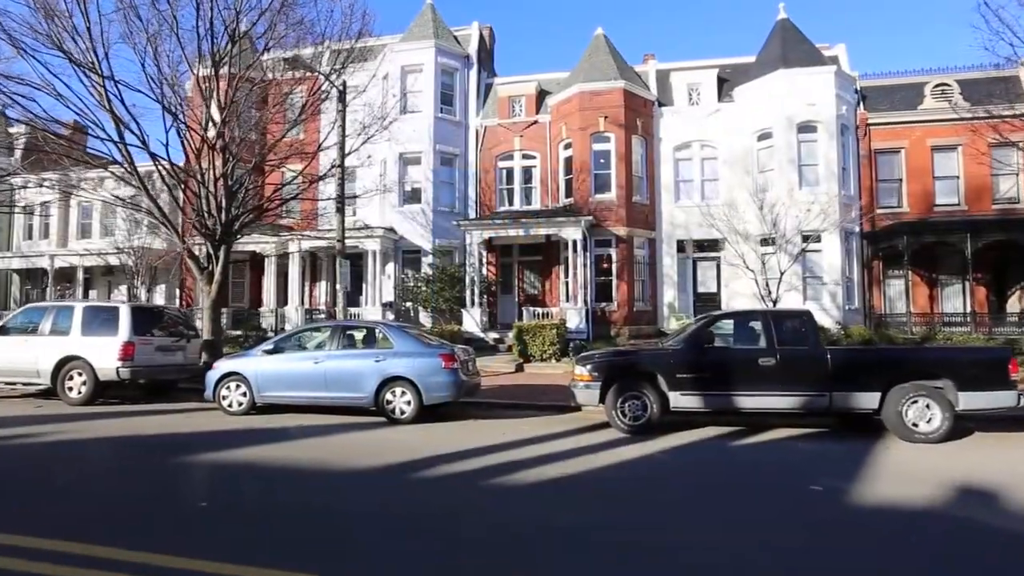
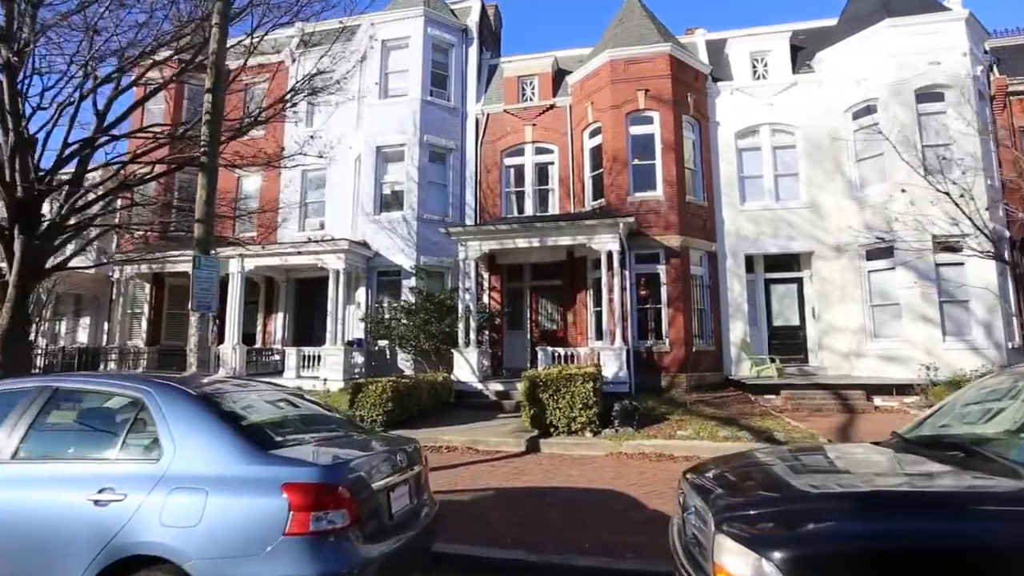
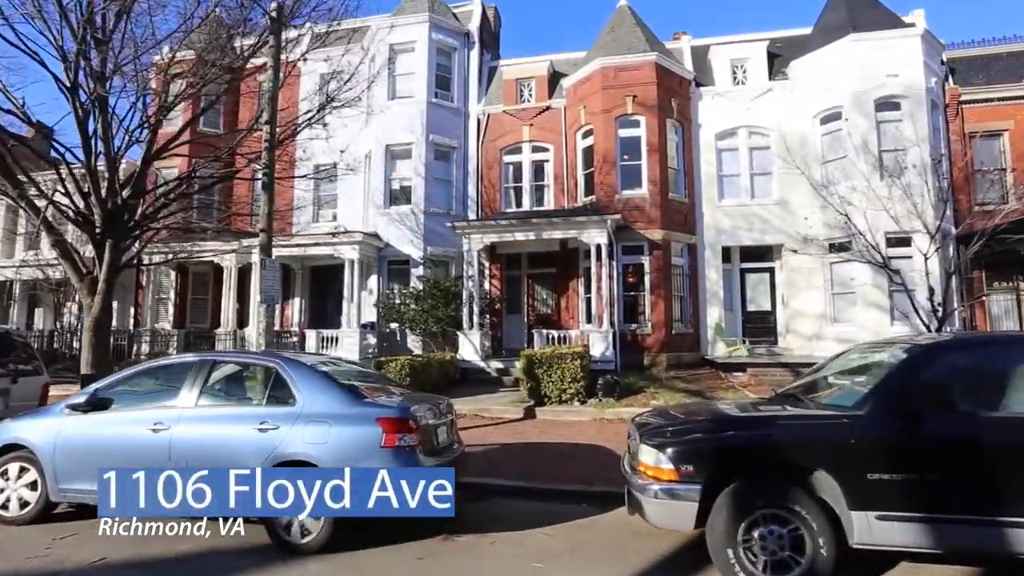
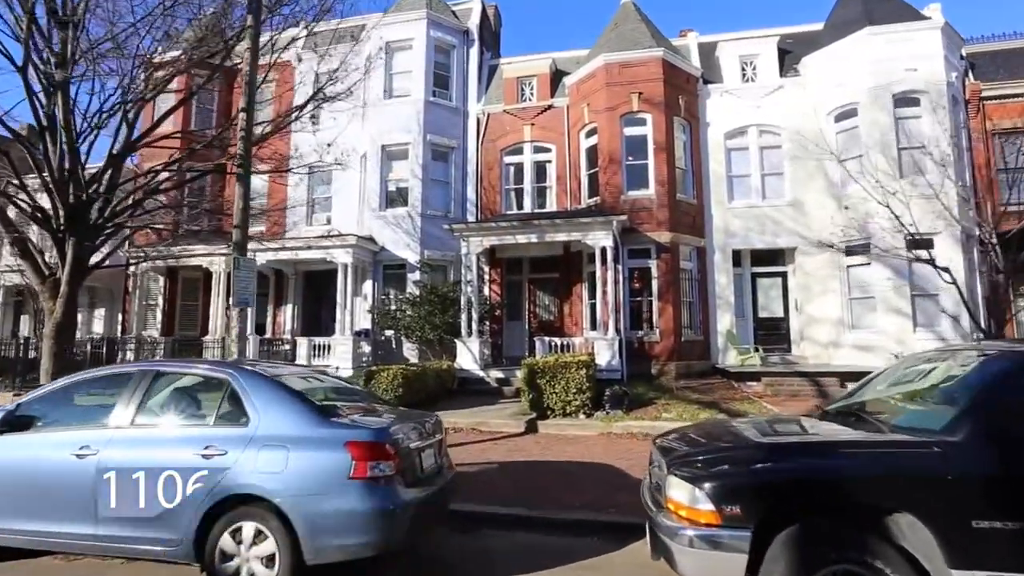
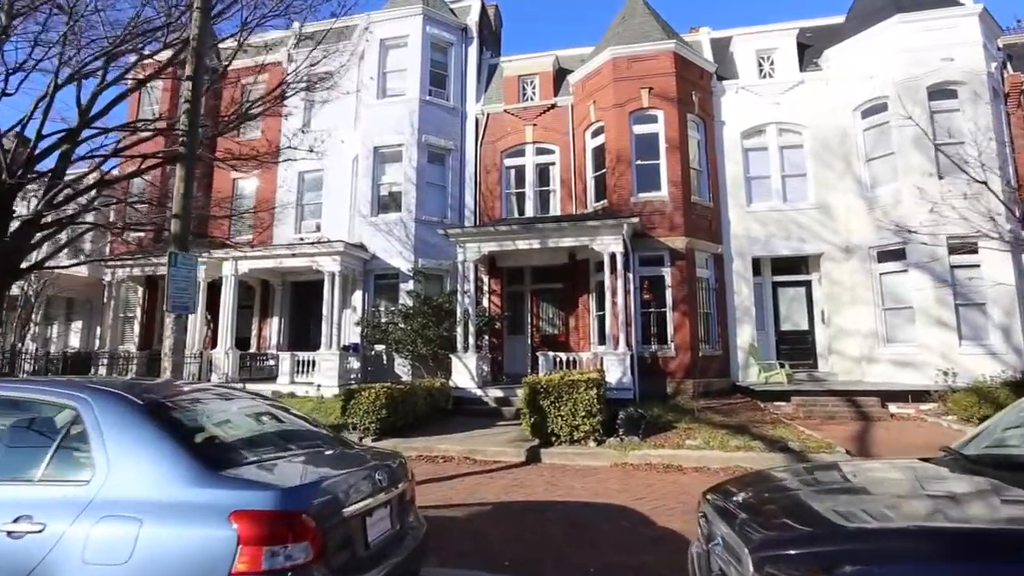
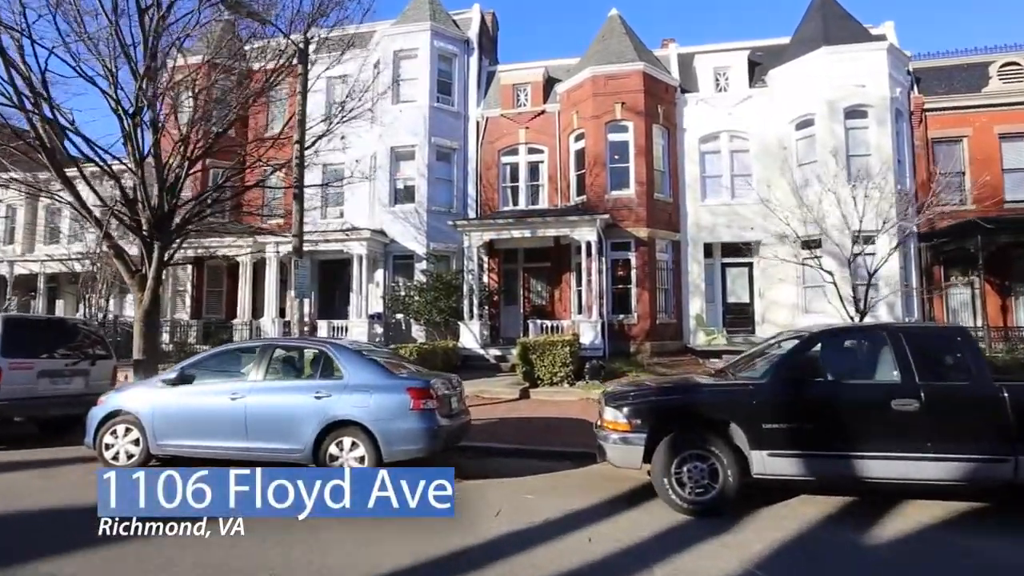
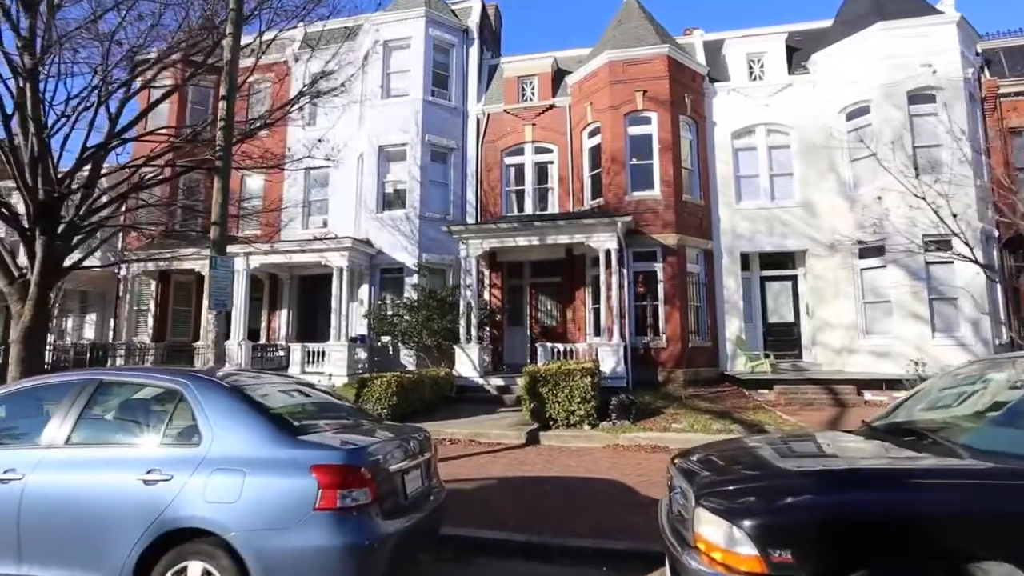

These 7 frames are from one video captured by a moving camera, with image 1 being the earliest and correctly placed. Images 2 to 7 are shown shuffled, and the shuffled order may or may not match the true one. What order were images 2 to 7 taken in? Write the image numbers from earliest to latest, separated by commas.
6, 3, 4, 7, 2, 5
